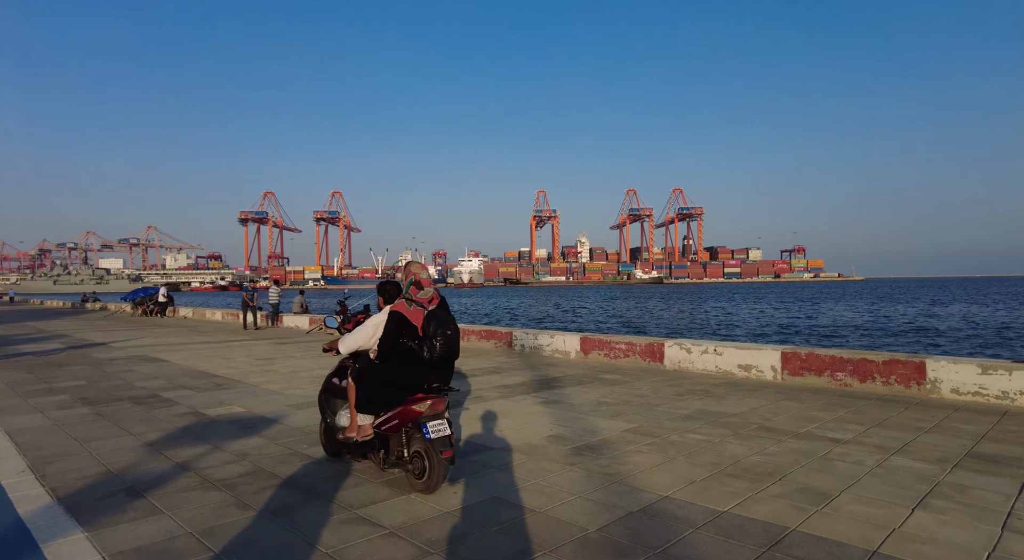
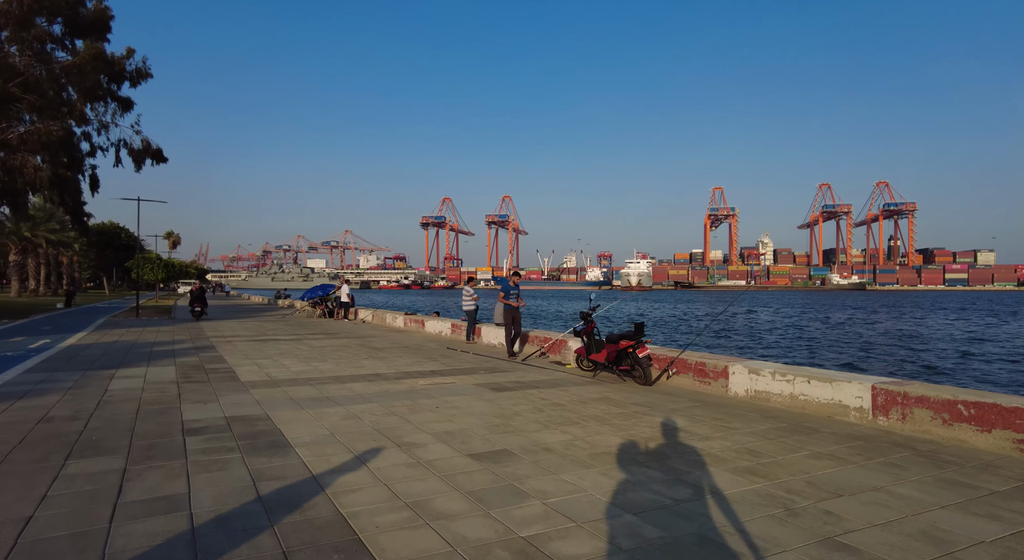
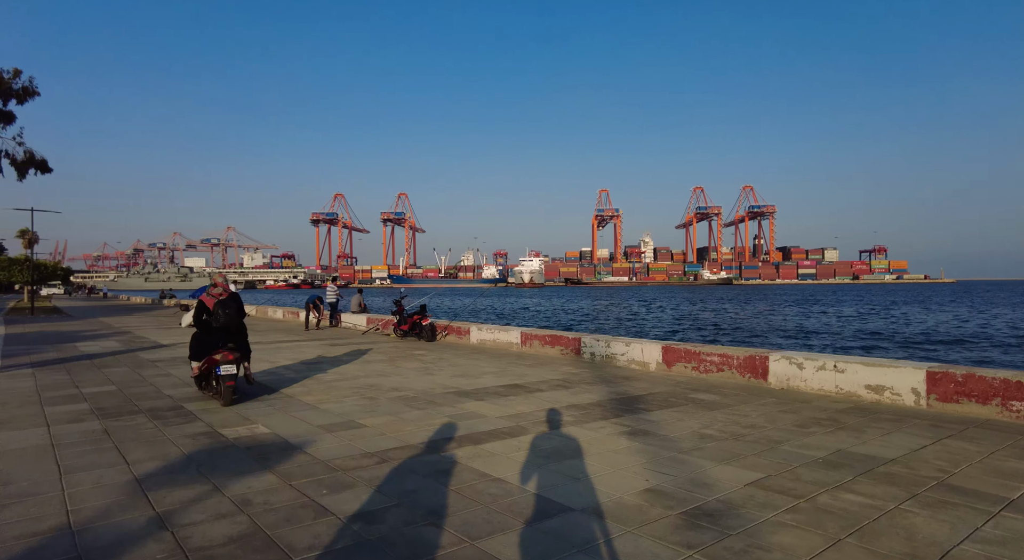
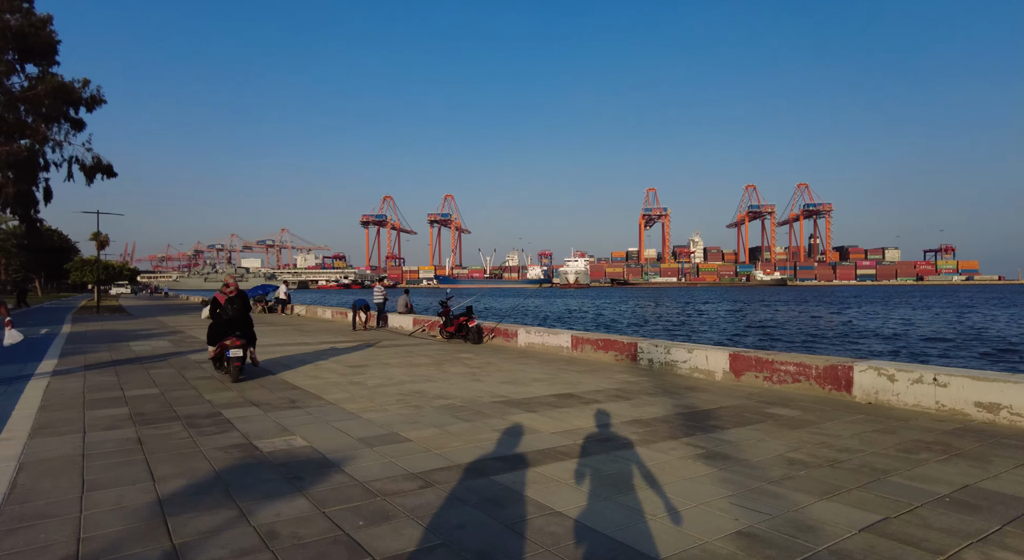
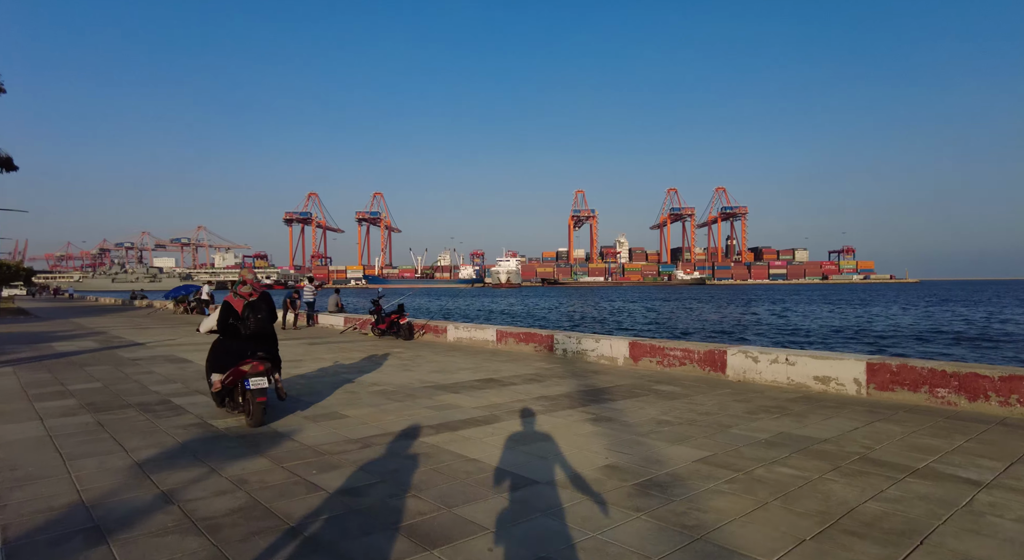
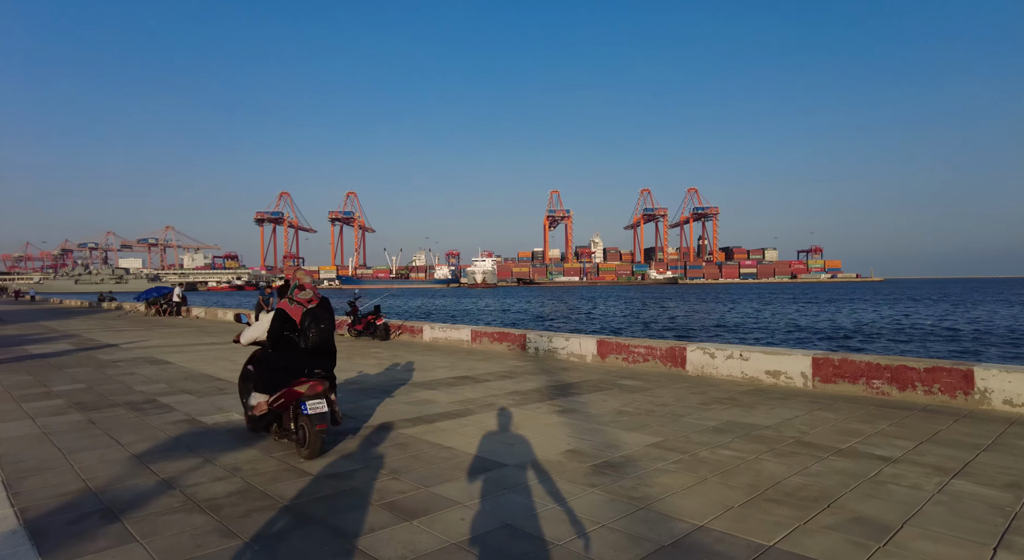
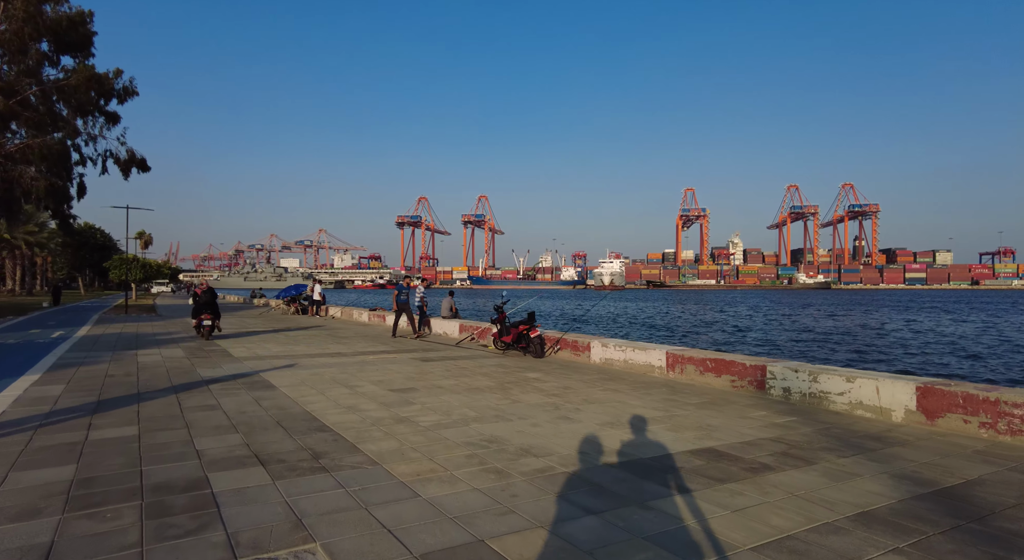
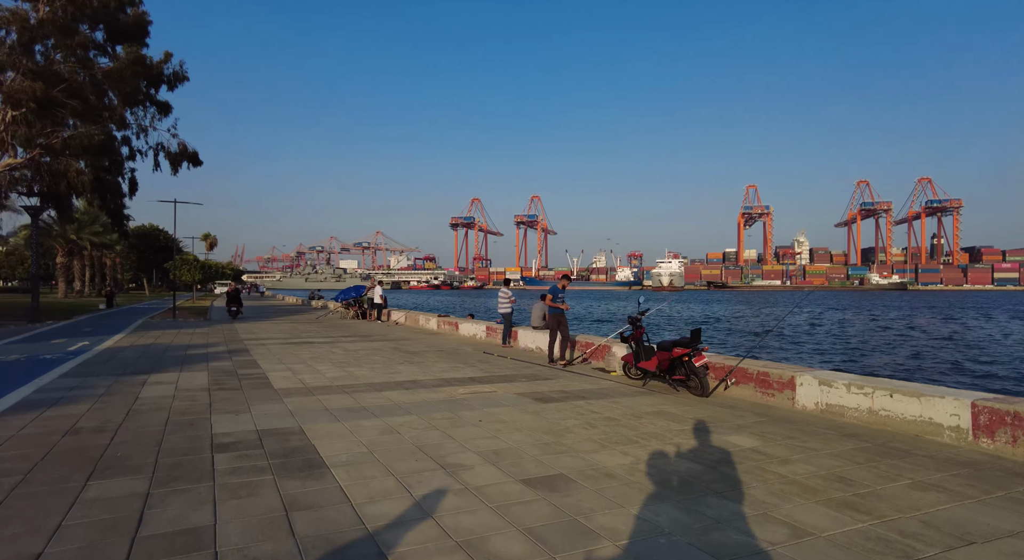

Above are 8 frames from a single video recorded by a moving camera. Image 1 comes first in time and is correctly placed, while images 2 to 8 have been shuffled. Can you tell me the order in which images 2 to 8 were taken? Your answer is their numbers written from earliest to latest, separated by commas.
6, 5, 3, 4, 7, 2, 8
